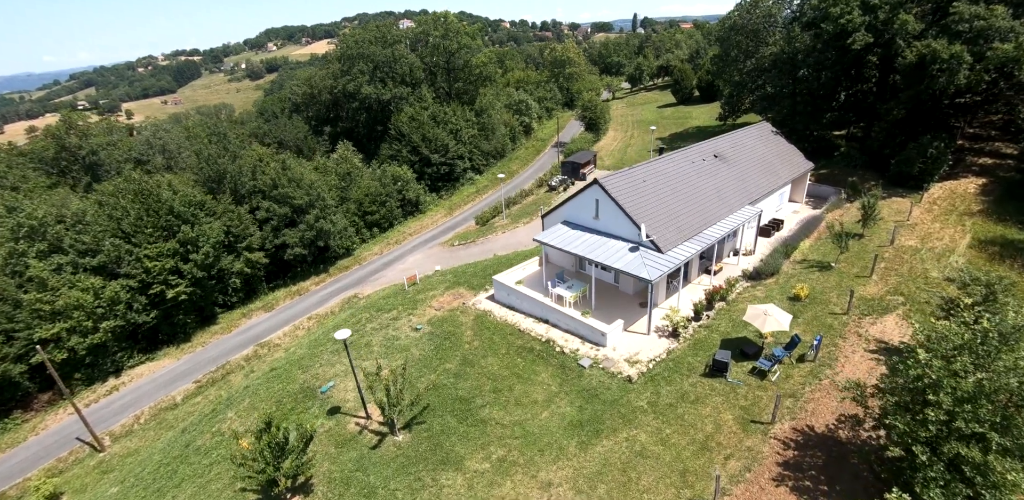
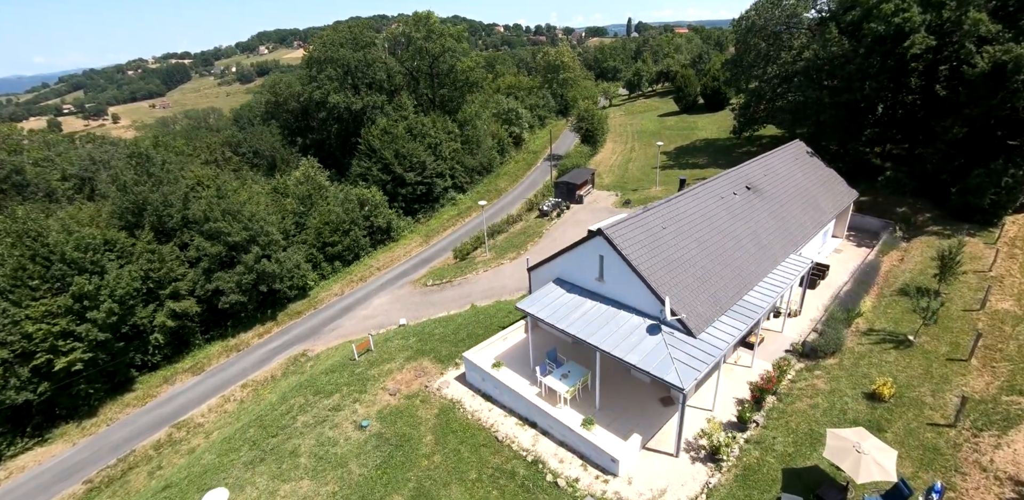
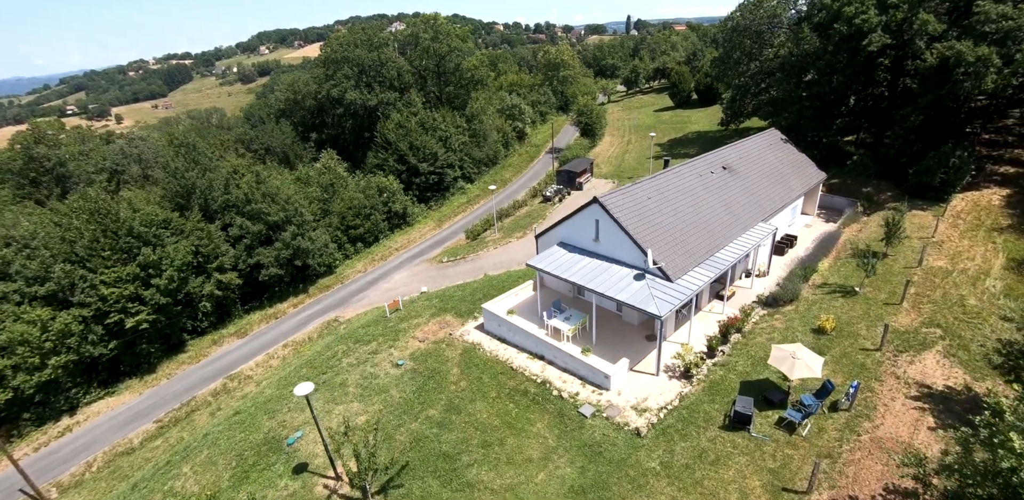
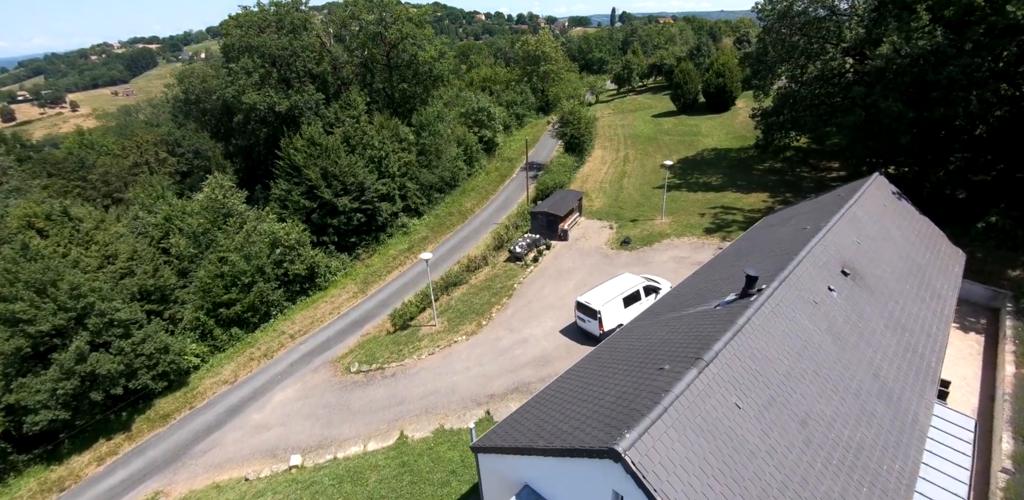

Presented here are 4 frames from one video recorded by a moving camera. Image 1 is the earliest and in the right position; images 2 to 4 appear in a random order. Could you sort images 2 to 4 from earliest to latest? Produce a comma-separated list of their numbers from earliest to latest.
3, 2, 4
